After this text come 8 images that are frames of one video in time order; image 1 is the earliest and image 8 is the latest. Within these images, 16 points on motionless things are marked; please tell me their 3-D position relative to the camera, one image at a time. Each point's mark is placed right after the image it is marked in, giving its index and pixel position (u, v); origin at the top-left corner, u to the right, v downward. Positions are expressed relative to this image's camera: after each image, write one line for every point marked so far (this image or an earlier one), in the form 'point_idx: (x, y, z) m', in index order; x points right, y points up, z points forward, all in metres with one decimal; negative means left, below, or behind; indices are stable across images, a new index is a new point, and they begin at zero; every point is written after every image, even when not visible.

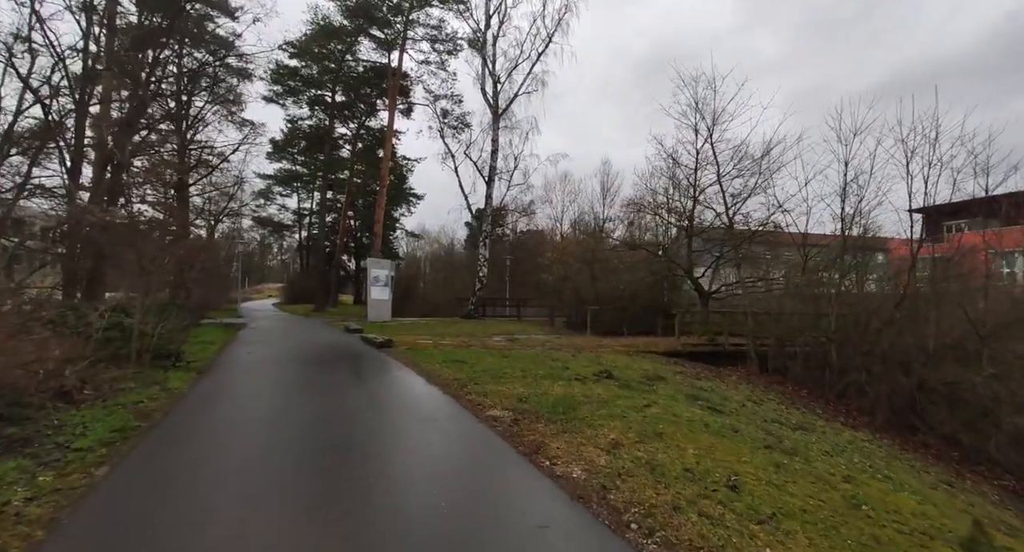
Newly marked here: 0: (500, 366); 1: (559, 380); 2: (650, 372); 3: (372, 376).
0: (-0.2, -2.1, +10.7) m
1: (+1.0, -2.1, +9.3) m
2: (+3.4, -2.4, +11.4) m
3: (-2.9, -2.1, +9.7) m
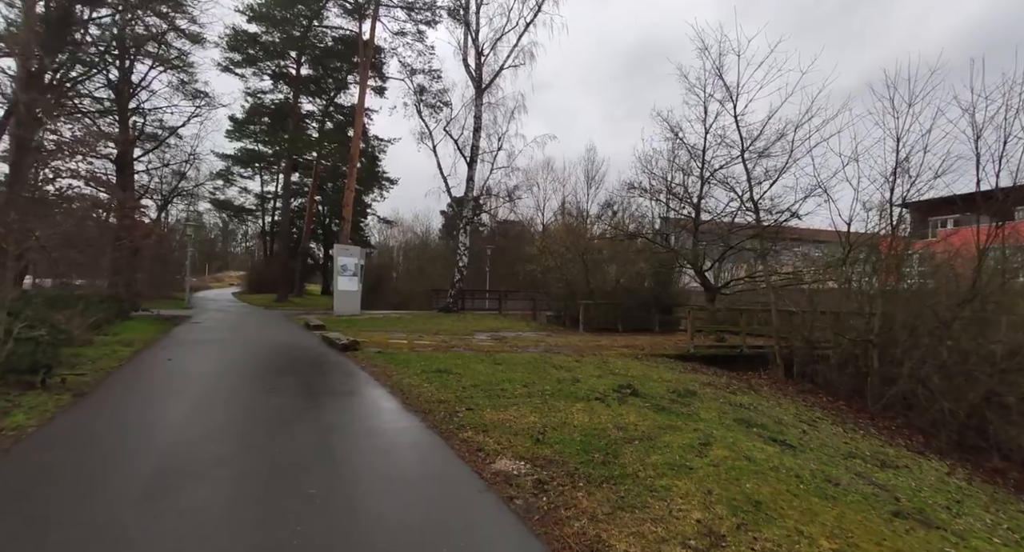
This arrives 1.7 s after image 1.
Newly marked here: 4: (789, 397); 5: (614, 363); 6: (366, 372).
0: (-0.3, -1.9, +8.5) m
1: (+1.0, -1.9, +7.2) m
2: (+3.3, -2.2, +9.4) m
3: (-2.9, -1.9, +7.4) m
4: (+6.2, -2.7, +10.4) m
5: (+2.6, -2.1, +11.4) m
6: (-3.0, -2.0, +9.7) m
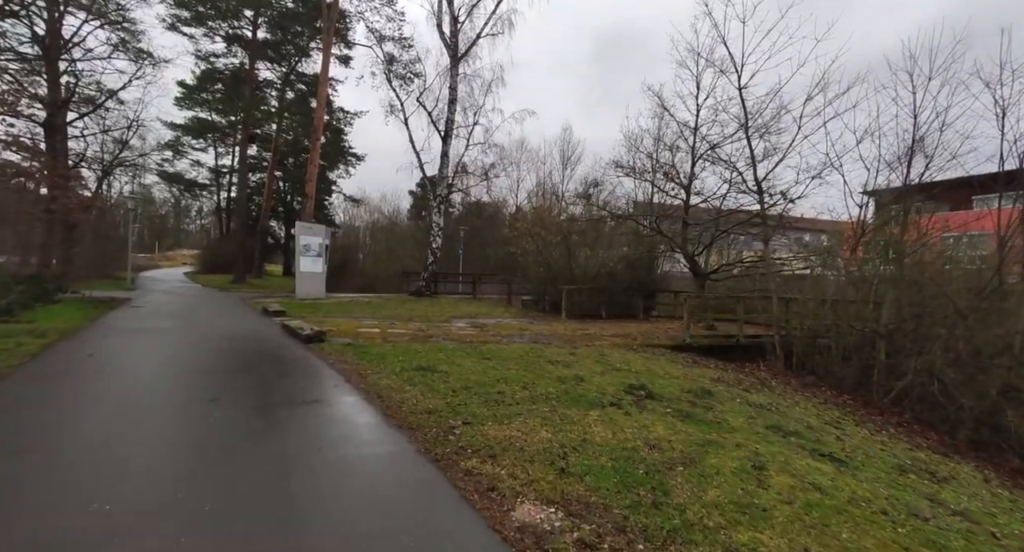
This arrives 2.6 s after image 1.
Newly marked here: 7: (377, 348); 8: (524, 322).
0: (-0.3, -1.7, +7.3) m
1: (+1.0, -1.7, +6.1) m
2: (+3.2, -1.9, +8.5) m
3: (-2.9, -1.6, +6.0) m
4: (+6.0, -2.5, +9.7) m
5: (+2.3, -1.8, +10.4) m
6: (-3.1, -1.7, +8.3) m
7: (-2.9, -1.6, +10.3) m
8: (+0.4, -1.7, +16.8) m
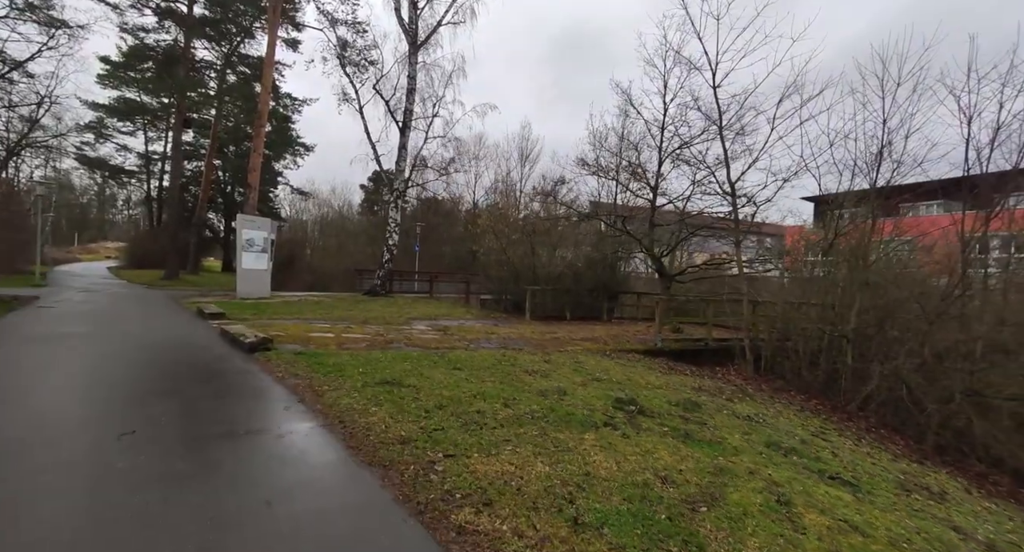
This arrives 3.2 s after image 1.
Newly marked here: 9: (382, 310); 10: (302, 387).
0: (-0.6, -1.7, +6.6) m
1: (+0.8, -1.8, +5.5) m
2: (+2.7, -2.0, +8.1) m
3: (-3.0, -1.7, +5.0) m
4: (+5.4, -2.6, +9.6) m
5: (+1.7, -1.9, +9.9) m
6: (-3.5, -1.7, +7.2) m
7: (-3.5, -1.6, +9.2) m
8: (-0.8, -1.7, +16.1) m
9: (-5.4, -1.4, +19.7) m
10: (-3.2, -1.7, +7.2) m
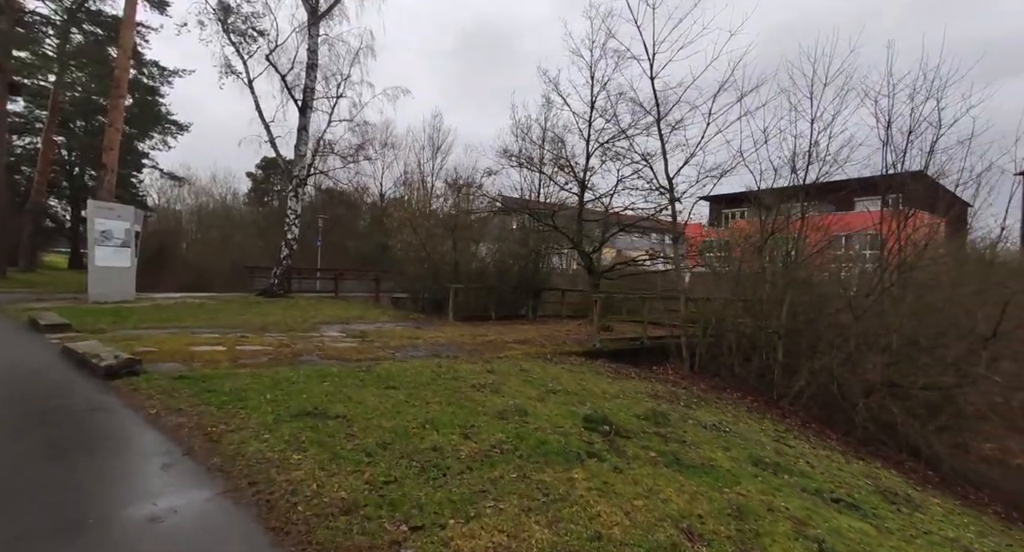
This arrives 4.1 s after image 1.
0: (-1.1, -1.8, +5.3) m
1: (+0.5, -1.9, +4.6) m
2: (+1.9, -2.0, +7.5) m
3: (-3.2, -1.8, +3.4) m
4: (+4.2, -2.5, +9.5) m
5: (+0.5, -1.9, +9.1) m
6: (-4.1, -1.8, +5.4) m
7: (-4.5, -1.7, +7.4) m
8: (-3.2, -1.7, +14.6) m
9: (-8.4, -1.4, +17.2) m
10: (-3.8, -1.8, +5.5) m
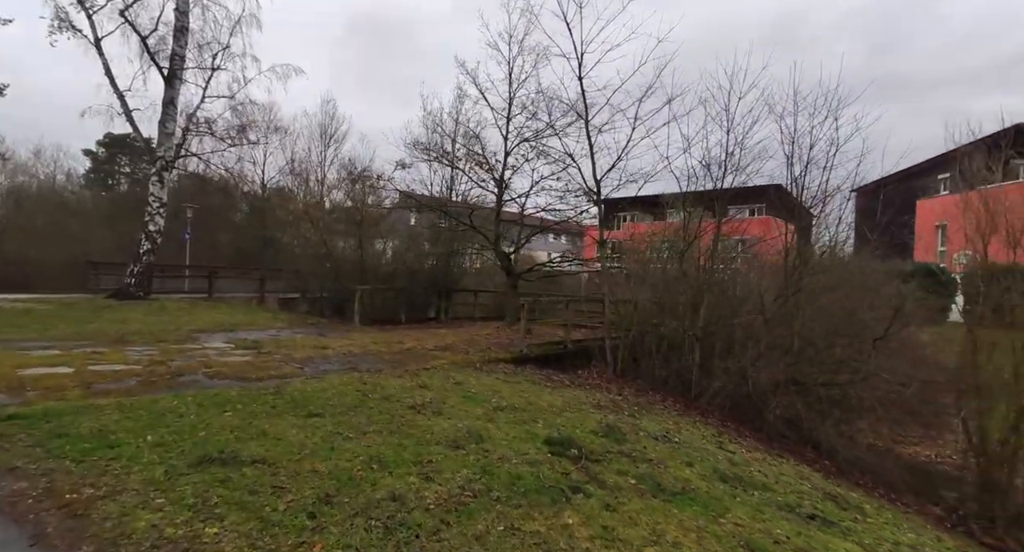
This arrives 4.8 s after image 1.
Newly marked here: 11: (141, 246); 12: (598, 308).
0: (-1.4, -1.9, +4.4) m
1: (+0.4, -2.0, +4.0) m
2: (+1.1, -2.2, +7.2) m
3: (-3.0, -1.9, +2.0) m
4: (+2.9, -2.7, +9.7) m
5: (-0.7, -2.0, +8.4) m
6: (-4.3, -1.9, +3.8) m
7: (-5.1, -1.7, +5.6) m
8: (-5.5, -1.7, +13.0) m
9: (-11.2, -1.4, +14.4) m
10: (-4.0, -1.9, +3.9) m
11: (-15.3, +1.3, +19.4) m
12: (+2.7, -1.0, +14.9) m
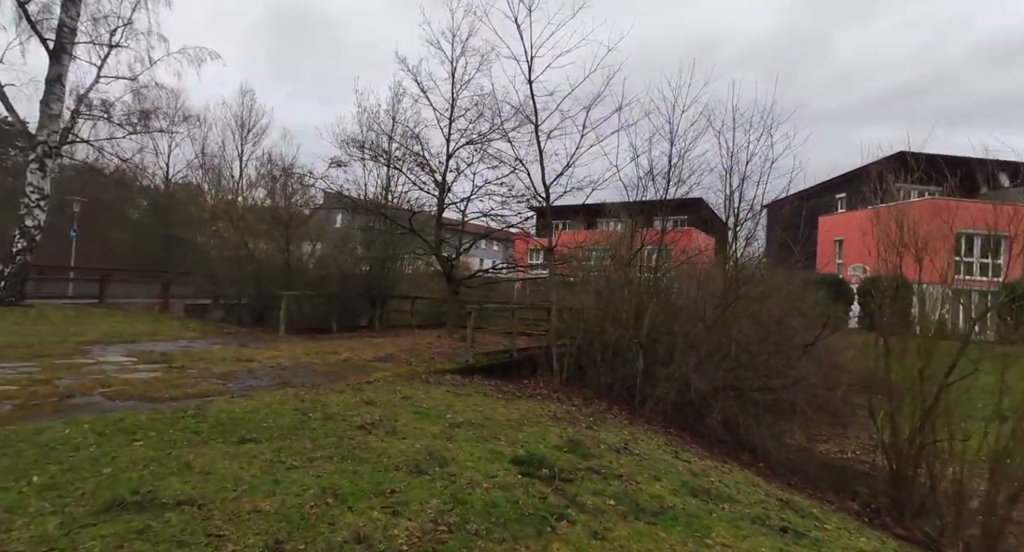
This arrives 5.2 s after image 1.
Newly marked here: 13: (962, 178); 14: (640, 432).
0: (-1.6, -2.0, +3.8) m
1: (+0.2, -2.1, +3.7) m
2: (+0.4, -2.3, +6.9) m
3: (-2.8, -1.9, +1.2) m
4: (+1.9, -2.9, +9.6) m
5: (-1.4, -2.1, +7.9) m
6: (-4.4, -1.9, +2.8) m
7: (-5.4, -1.8, +4.5) m
8: (-6.9, -1.8, +11.7) m
9: (-12.7, -1.4, +12.2) m
10: (-4.1, -1.9, +3.0) m
11: (-17.5, +1.2, +16.7) m
12: (+1.0, -1.3, +14.8) m
13: (+11.5, +2.5, +11.9) m
14: (+2.4, -2.9, +8.7) m
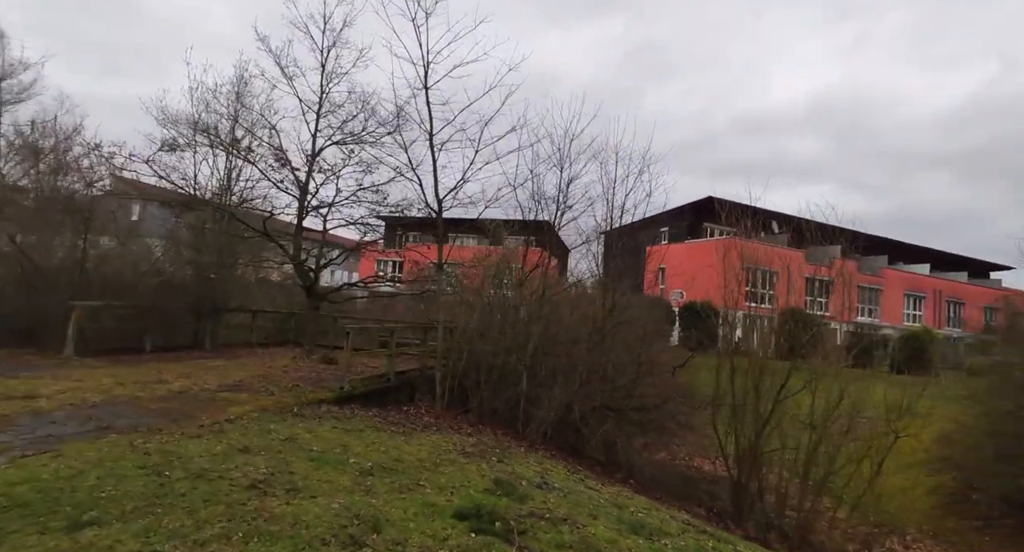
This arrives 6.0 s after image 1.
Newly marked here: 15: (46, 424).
0: (-1.5, -2.2, +2.8) m
1: (+0.2, -2.4, +3.3) m
2: (-0.6, -2.7, +6.4) m
3: (-1.8, -2.0, 0.0) m
4: (-0.2, -3.4, +9.4) m
5: (-2.7, -2.4, +6.7) m
6: (-3.8, -2.0, +1.0) m
7: (-5.4, -1.8, +2.2) m
8: (-9.1, -1.9, +8.6) m
9: (-14.7, -1.3, +7.2) m
10: (-3.6, -2.0, +1.2) m
11: (-20.6, +1.6, +9.9) m
12: (-2.7, -1.8, +14.1) m
13: (+8.4, +1.5, +14.9) m
14: (+0.6, -3.4, +8.7) m
15: (-7.2, -2.0, +7.3) m
